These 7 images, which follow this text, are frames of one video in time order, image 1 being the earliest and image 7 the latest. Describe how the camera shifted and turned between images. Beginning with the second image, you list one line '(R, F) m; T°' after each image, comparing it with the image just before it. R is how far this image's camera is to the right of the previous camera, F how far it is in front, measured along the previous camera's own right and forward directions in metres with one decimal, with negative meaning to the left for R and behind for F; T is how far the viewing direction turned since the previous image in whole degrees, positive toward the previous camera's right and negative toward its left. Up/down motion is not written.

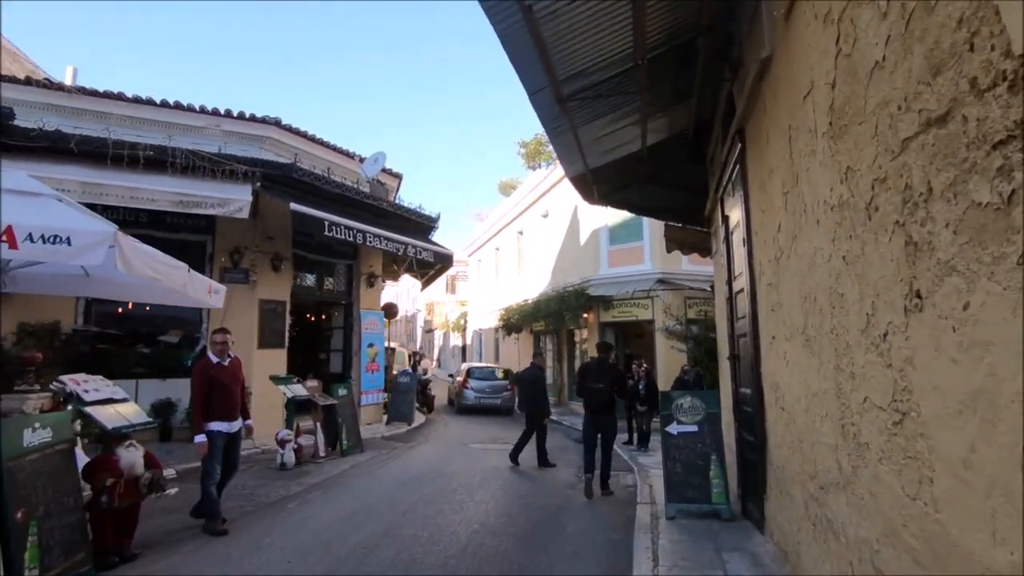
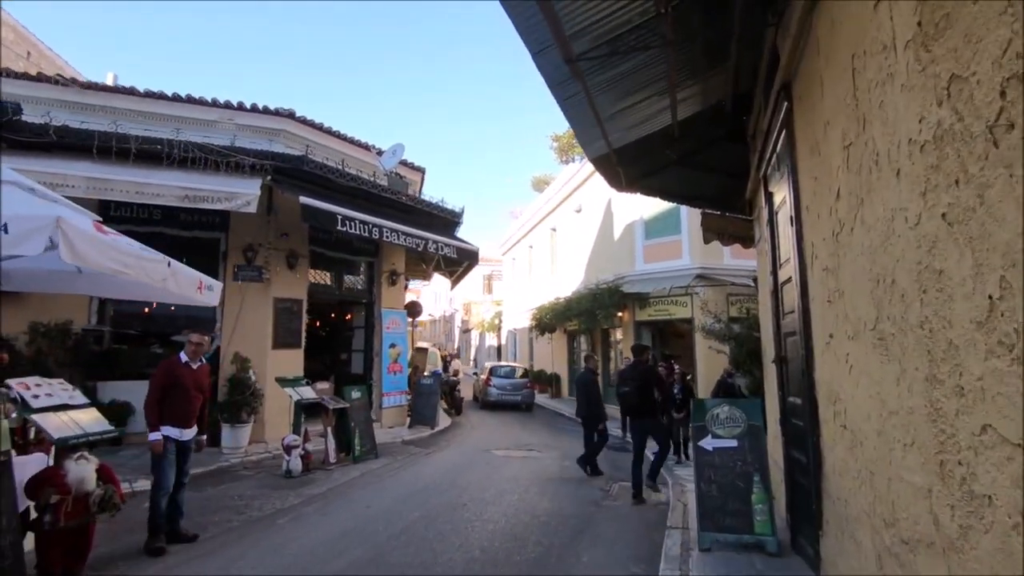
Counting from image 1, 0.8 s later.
(+0.3, +0.7) m; -4°
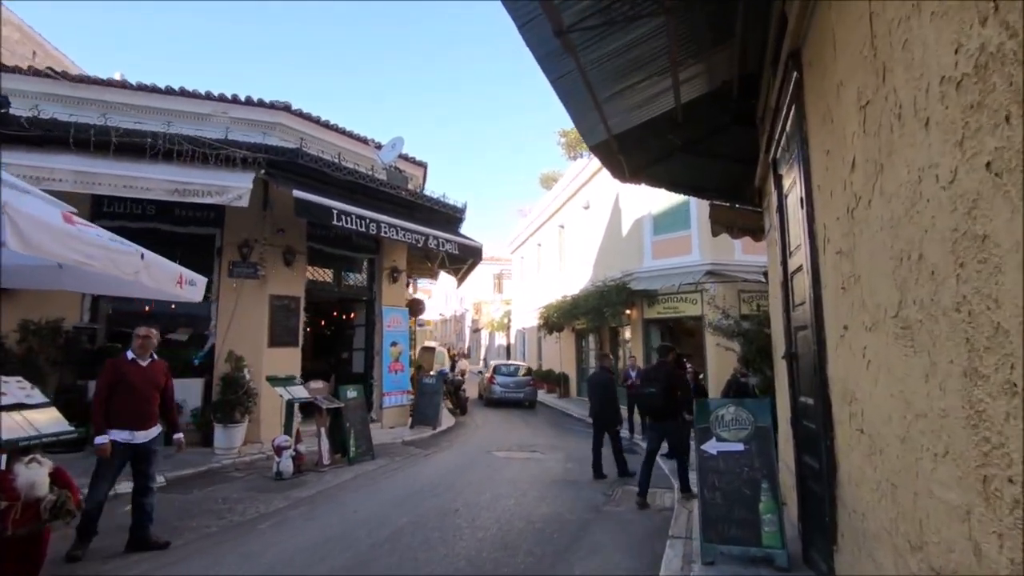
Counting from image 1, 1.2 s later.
(+0.2, +0.3) m; -1°
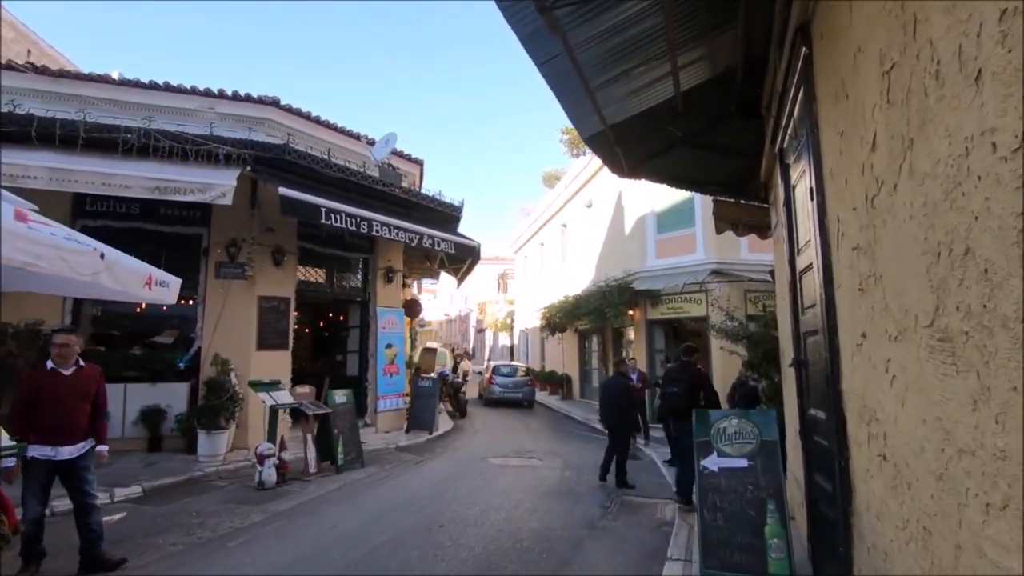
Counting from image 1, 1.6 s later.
(+0.2, +0.4) m; -1°
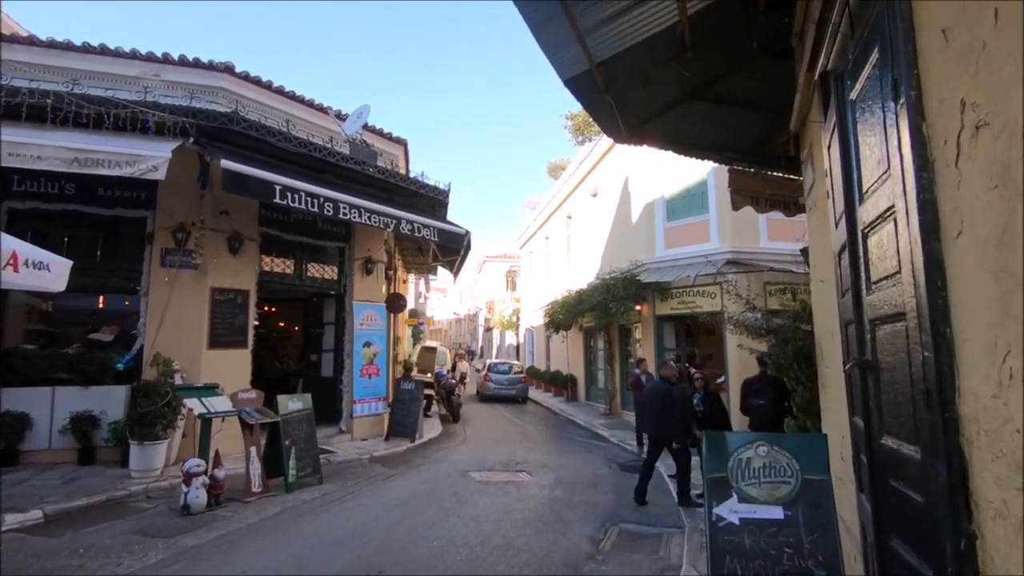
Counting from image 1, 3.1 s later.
(+0.4, +1.2) m; -1°
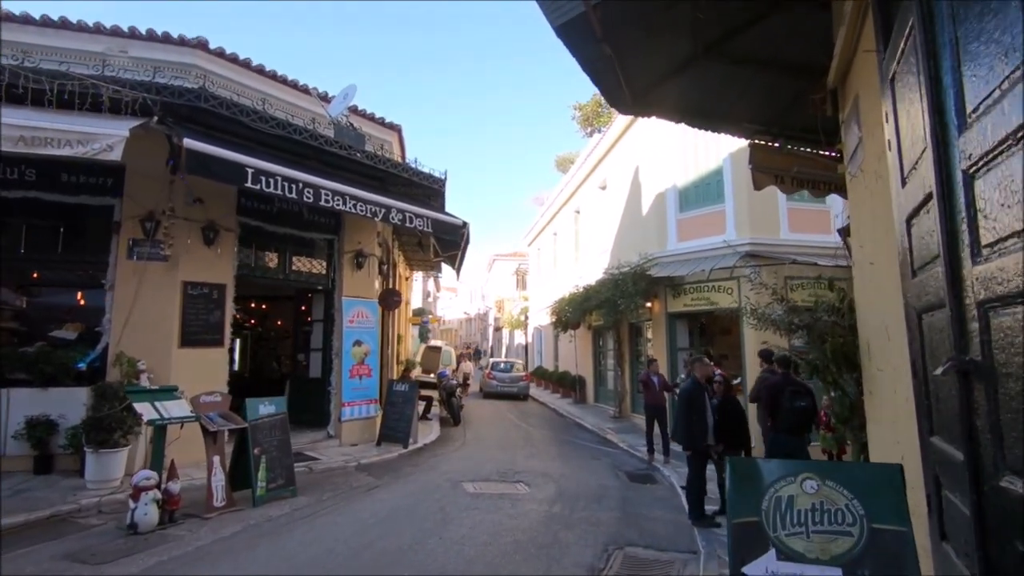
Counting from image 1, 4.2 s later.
(+0.2, +0.8) m; -1°
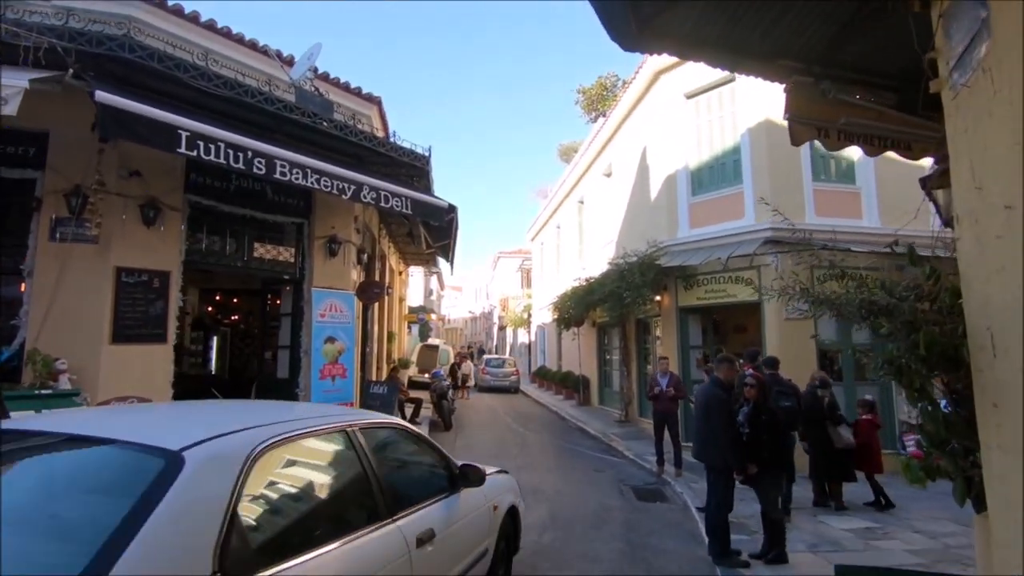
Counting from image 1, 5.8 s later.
(+0.3, +1.2) m; -1°
